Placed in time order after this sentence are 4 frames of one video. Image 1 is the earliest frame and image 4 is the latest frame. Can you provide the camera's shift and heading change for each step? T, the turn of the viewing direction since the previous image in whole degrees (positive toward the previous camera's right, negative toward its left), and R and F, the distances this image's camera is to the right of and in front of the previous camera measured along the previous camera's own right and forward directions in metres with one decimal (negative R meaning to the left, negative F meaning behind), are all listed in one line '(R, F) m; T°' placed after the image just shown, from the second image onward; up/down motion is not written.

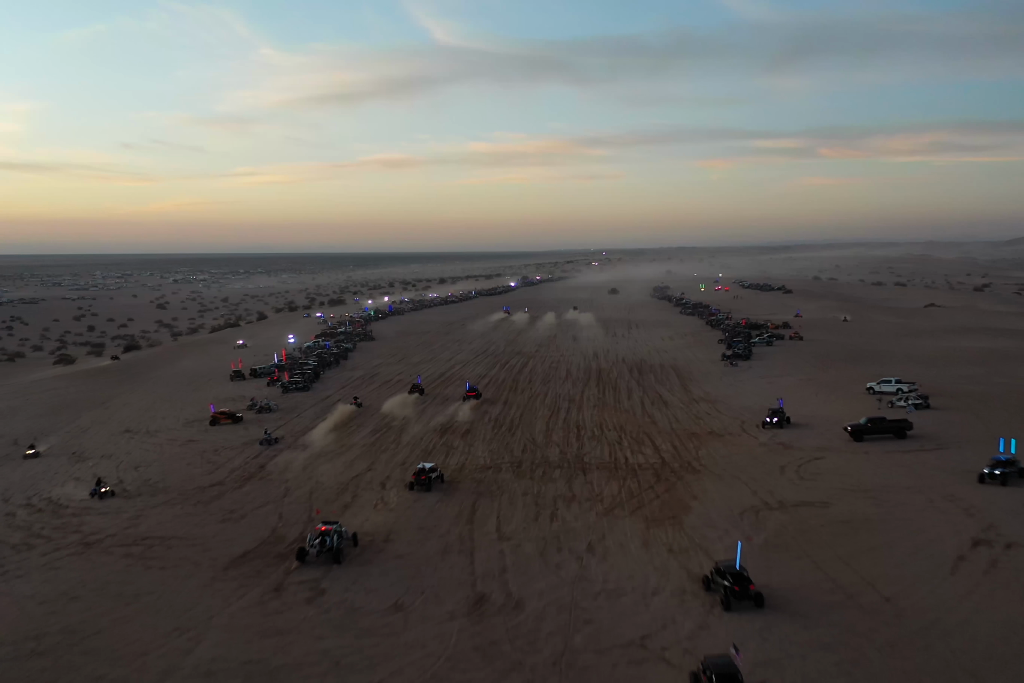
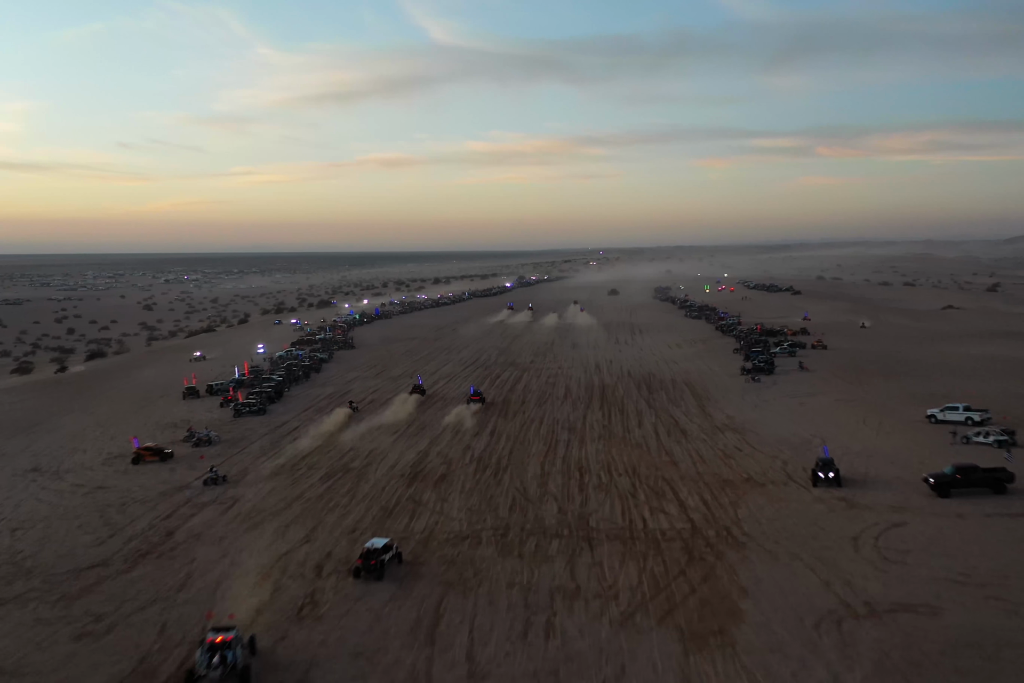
(+0.3, +4.5) m; 0°
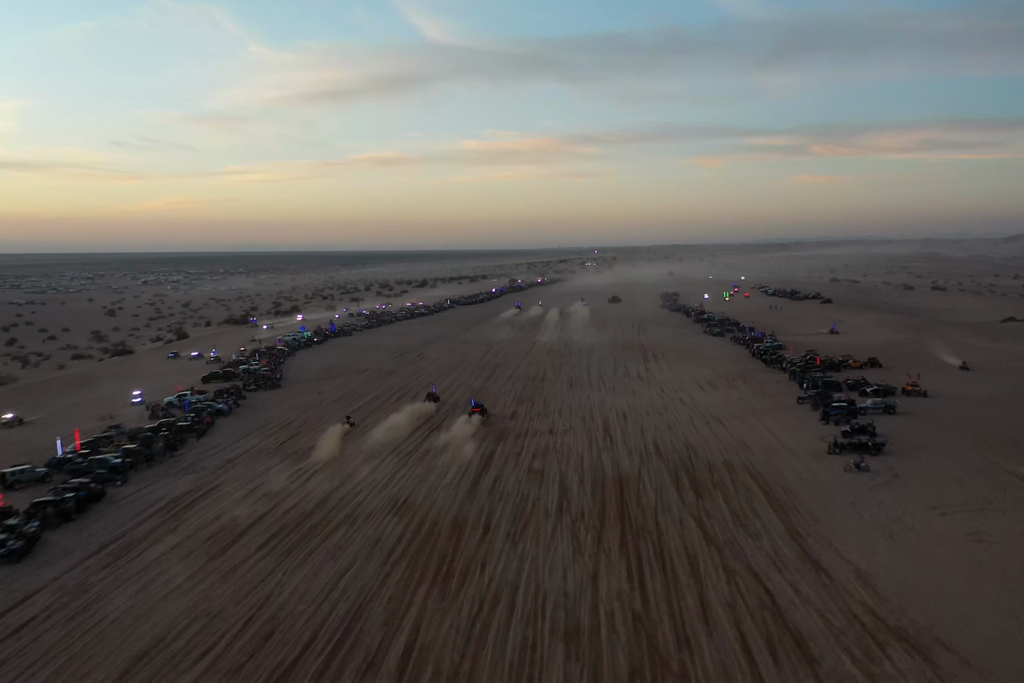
(+0.9, +11.9) m; 0°
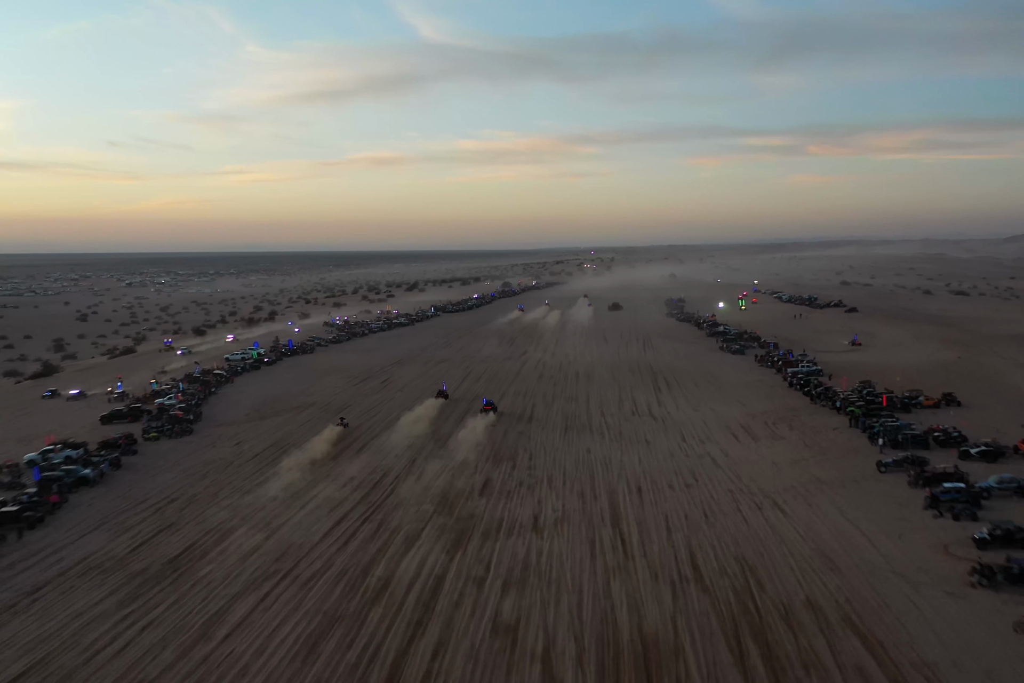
(+0.8, +8.1) m; 0°
